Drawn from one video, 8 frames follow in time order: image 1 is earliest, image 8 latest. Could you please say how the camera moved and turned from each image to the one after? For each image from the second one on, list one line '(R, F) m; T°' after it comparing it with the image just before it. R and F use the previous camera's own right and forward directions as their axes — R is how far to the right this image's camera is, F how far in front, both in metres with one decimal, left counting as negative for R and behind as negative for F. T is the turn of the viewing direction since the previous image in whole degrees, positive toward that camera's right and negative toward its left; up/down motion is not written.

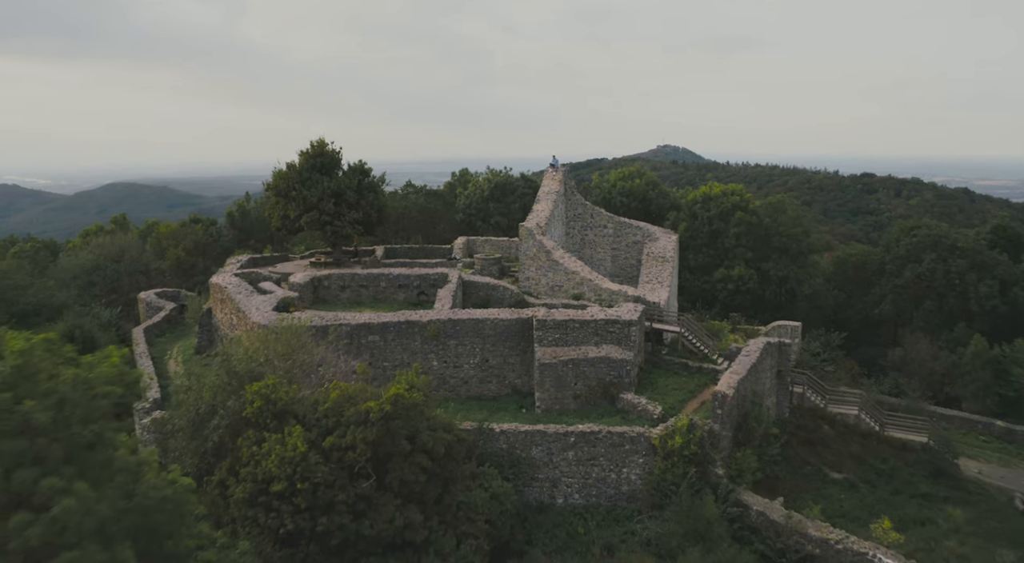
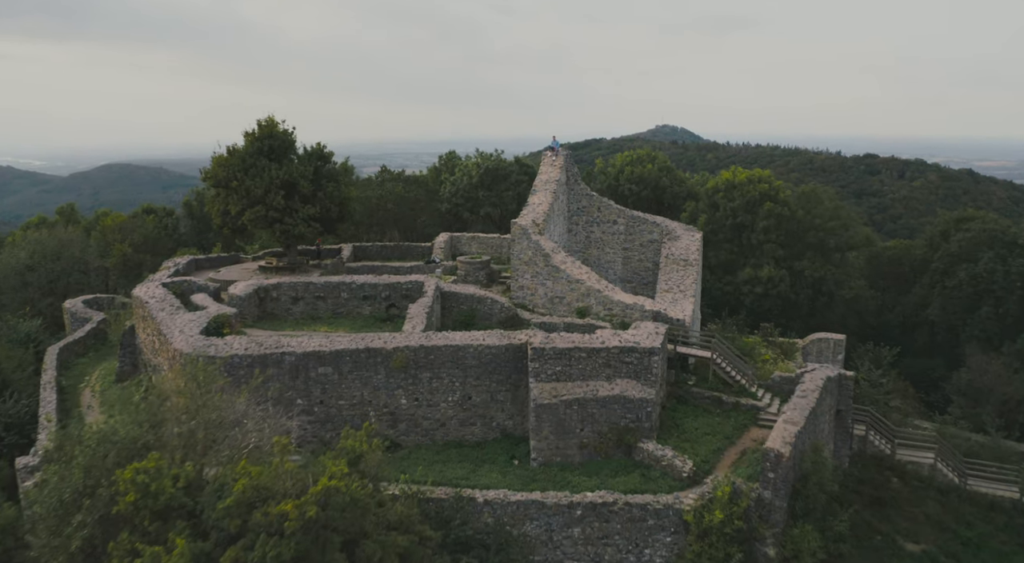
(+0.2, +3.6) m; 0°
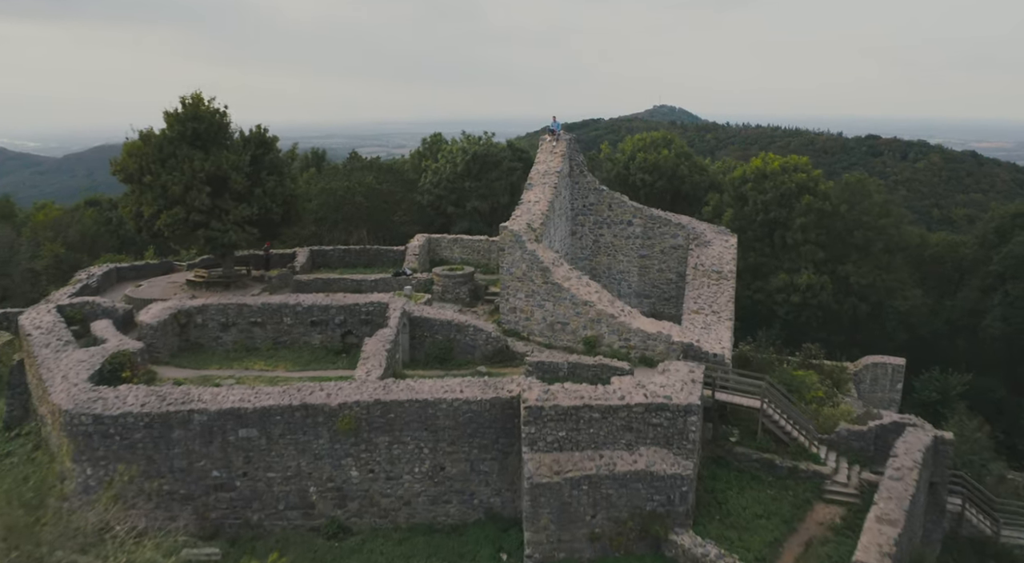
(+0.2, +3.4) m; 0°
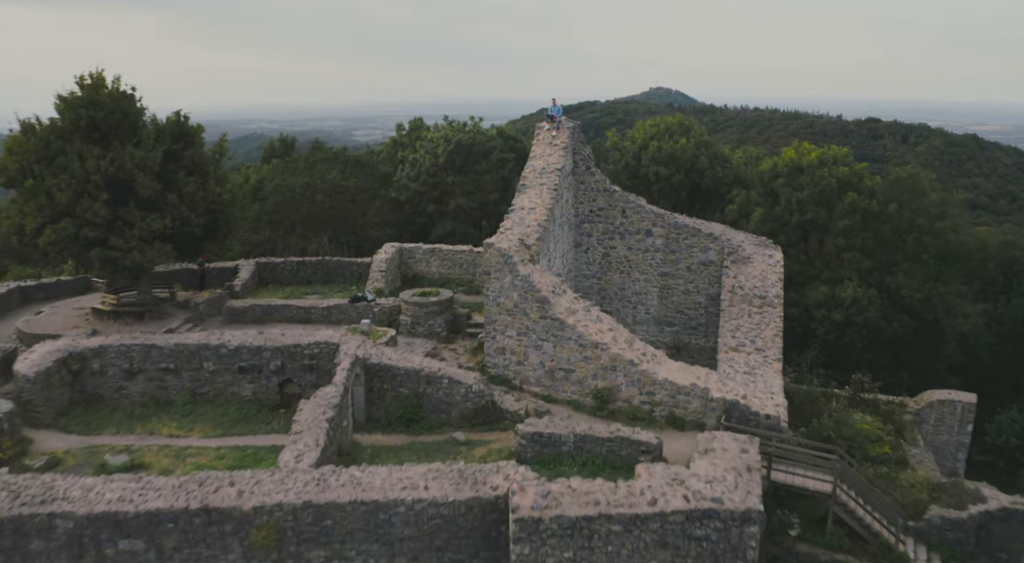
(+0.1, +2.9) m; 0°
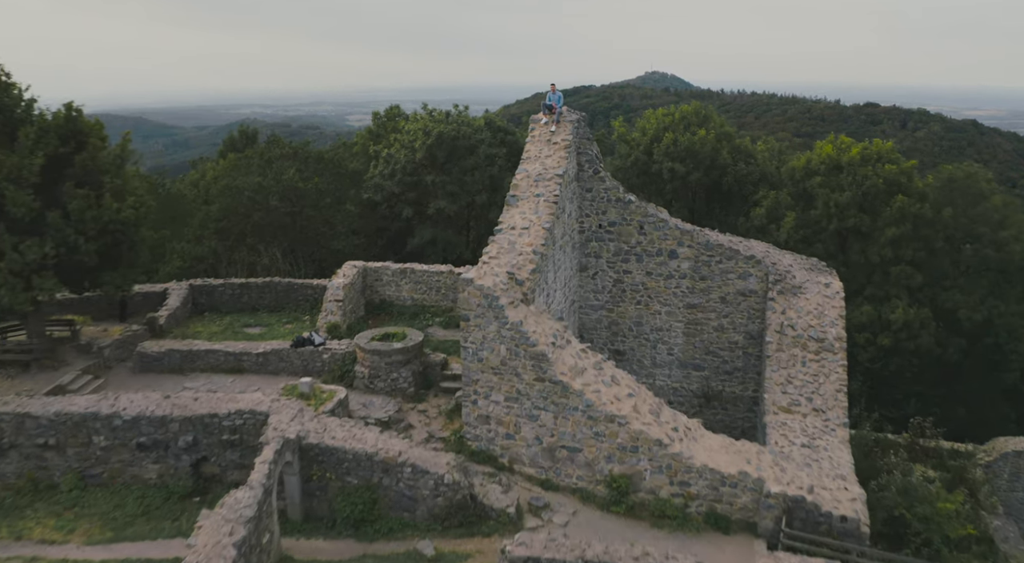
(+0.1, +2.4) m; 0°
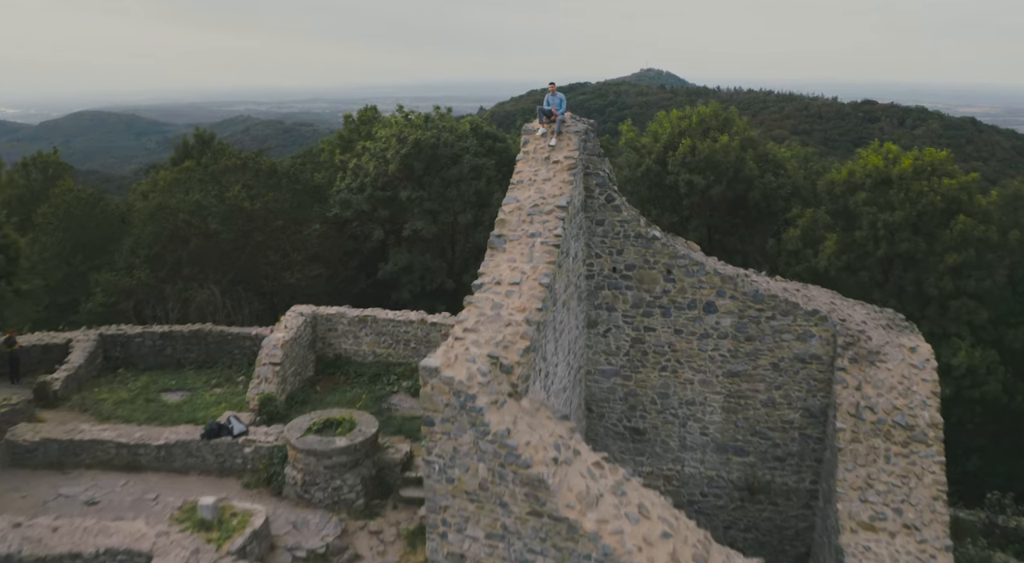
(+0.1, +2.2) m; 0°
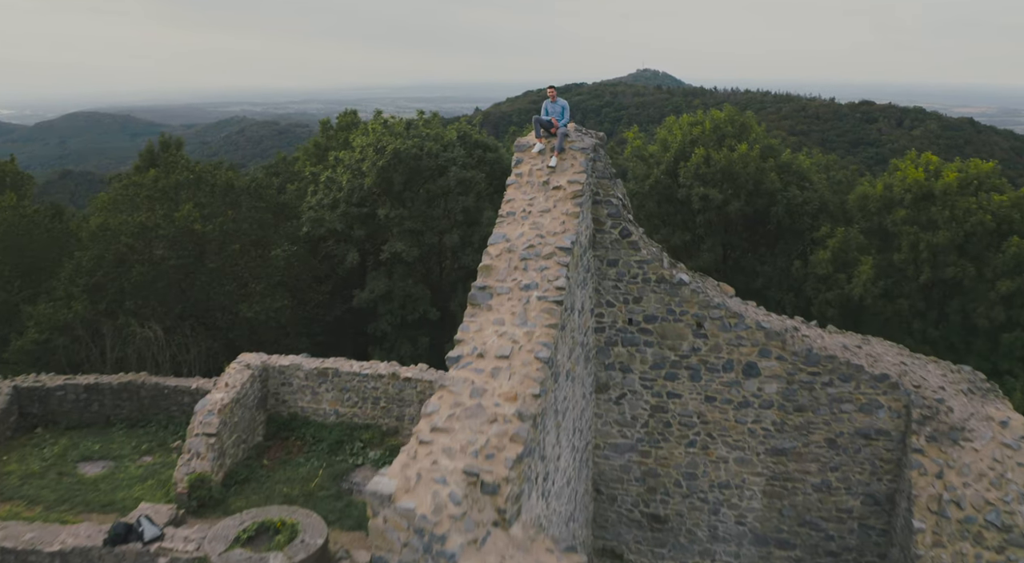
(+0.1, +1.4) m; 0°
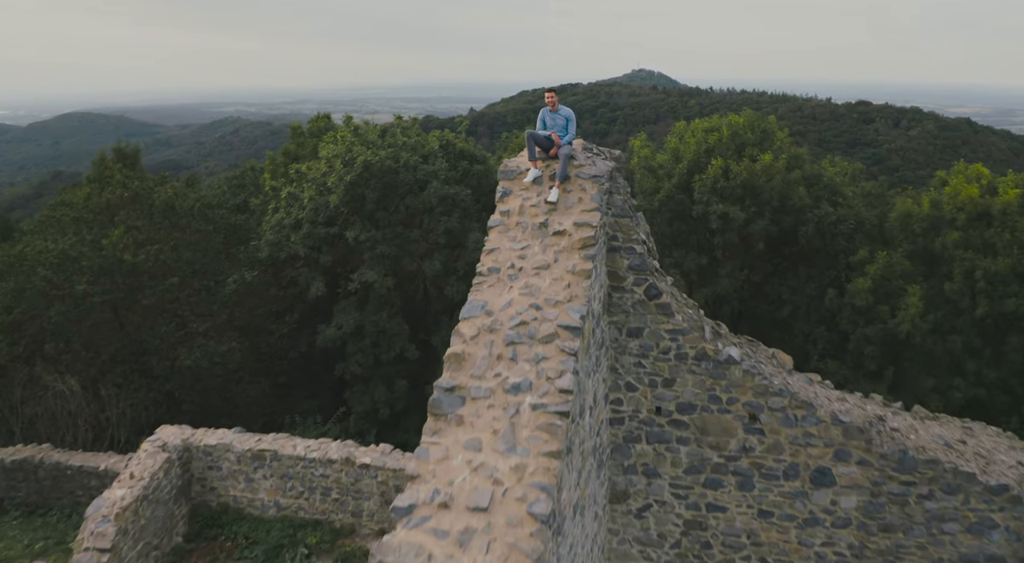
(+0.1, +1.5) m; 0°
